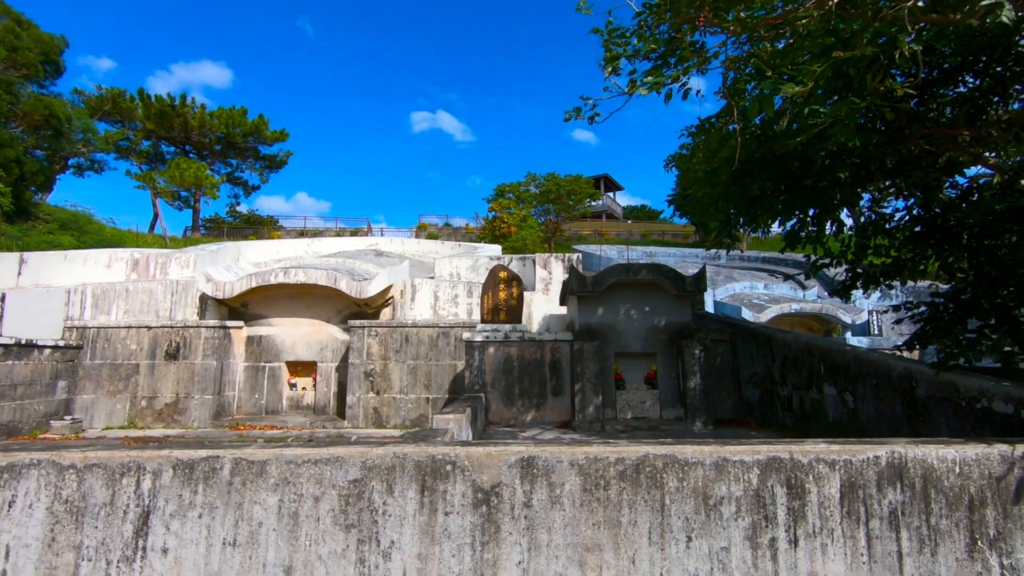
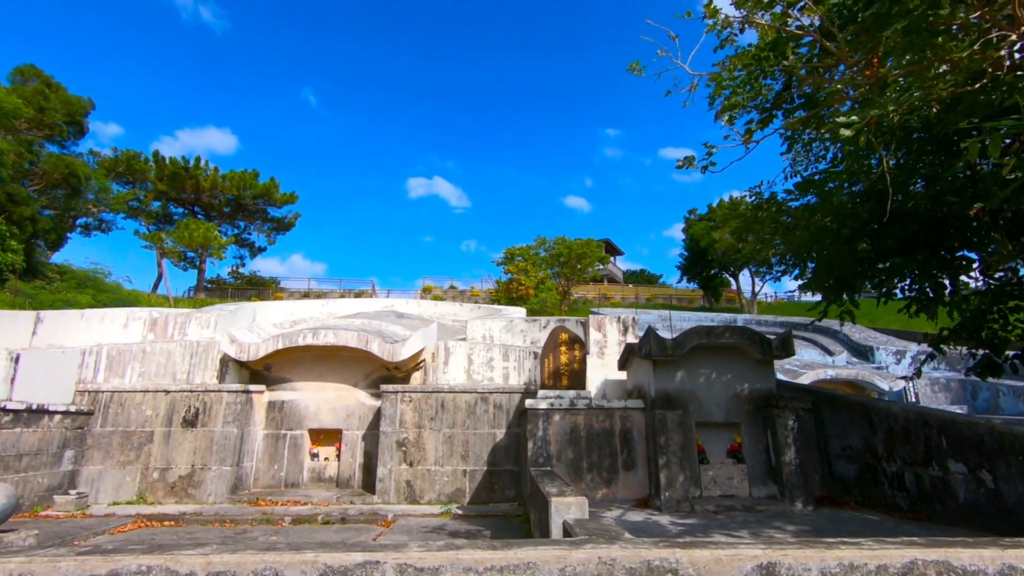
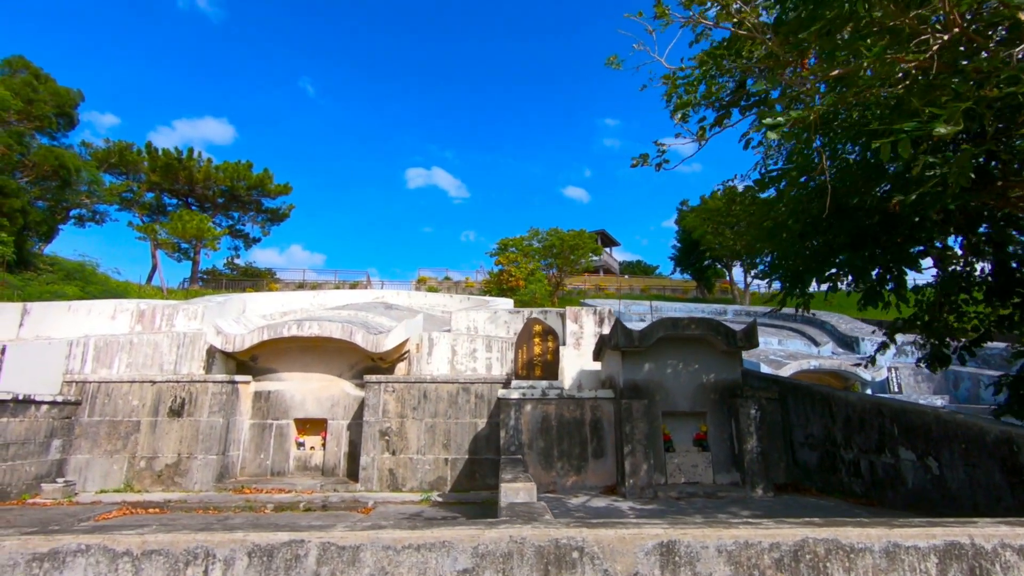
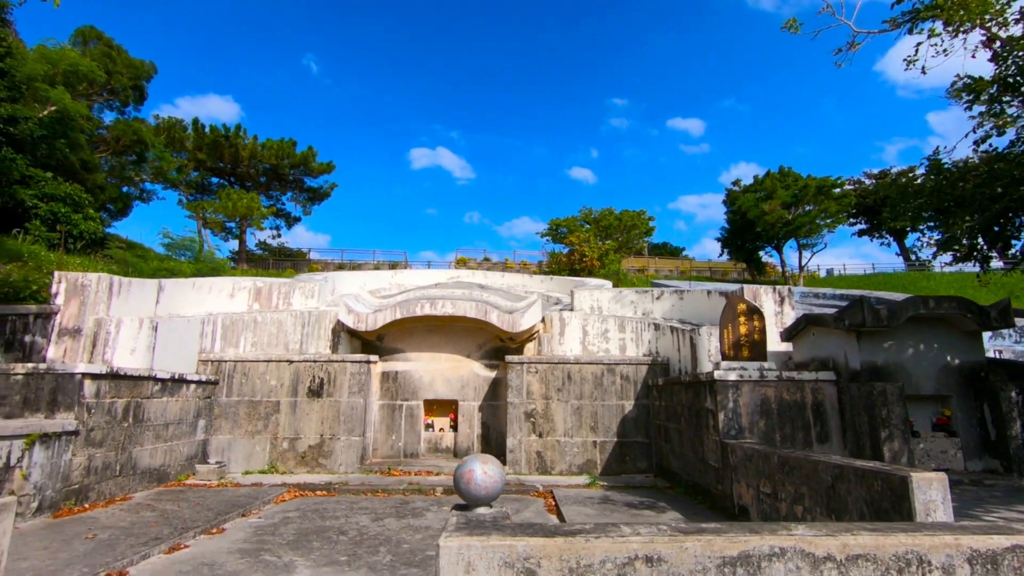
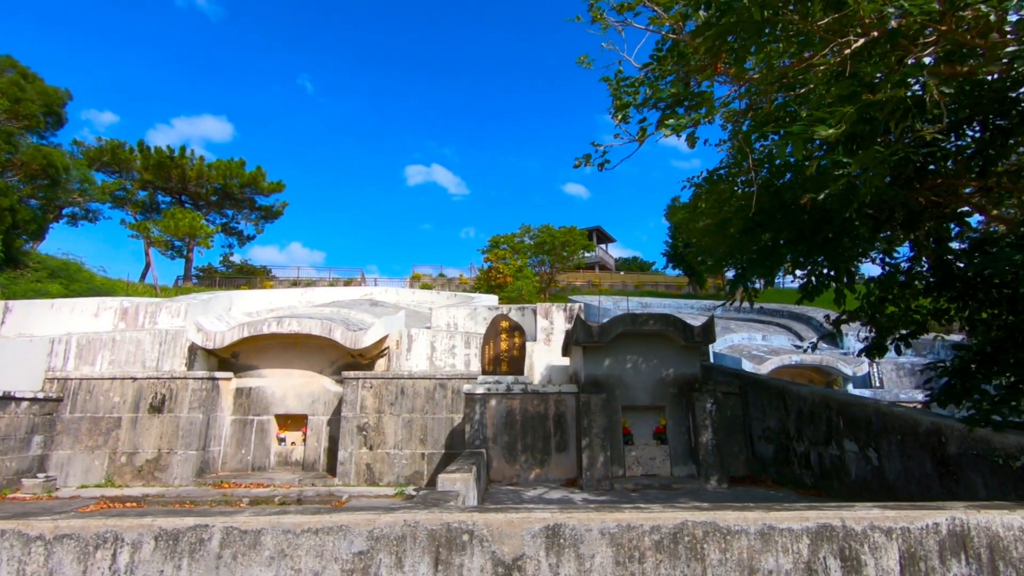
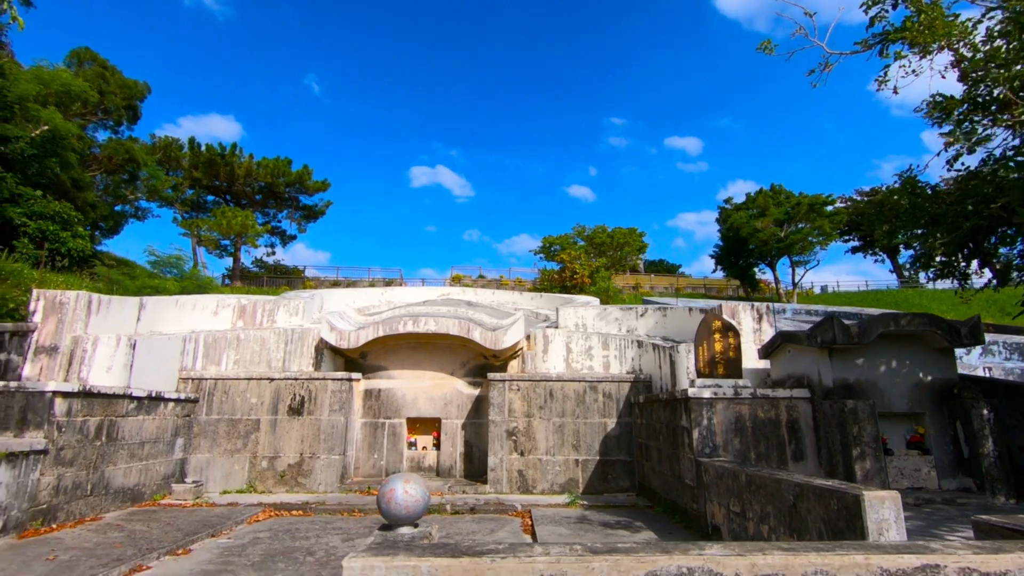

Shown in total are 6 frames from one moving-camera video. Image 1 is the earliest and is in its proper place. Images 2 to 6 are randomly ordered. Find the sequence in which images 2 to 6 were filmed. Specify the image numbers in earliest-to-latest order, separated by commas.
5, 3, 2, 6, 4
